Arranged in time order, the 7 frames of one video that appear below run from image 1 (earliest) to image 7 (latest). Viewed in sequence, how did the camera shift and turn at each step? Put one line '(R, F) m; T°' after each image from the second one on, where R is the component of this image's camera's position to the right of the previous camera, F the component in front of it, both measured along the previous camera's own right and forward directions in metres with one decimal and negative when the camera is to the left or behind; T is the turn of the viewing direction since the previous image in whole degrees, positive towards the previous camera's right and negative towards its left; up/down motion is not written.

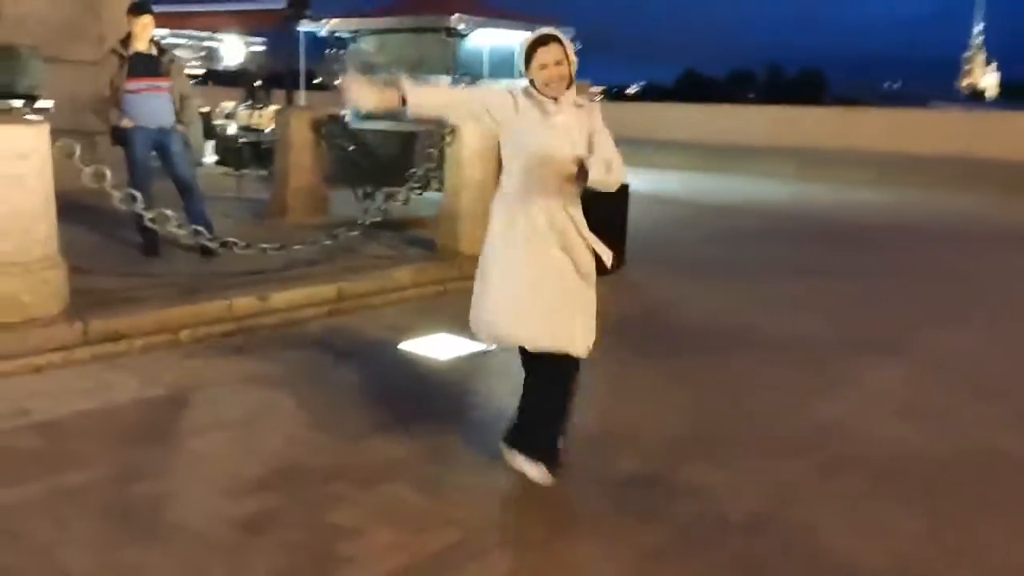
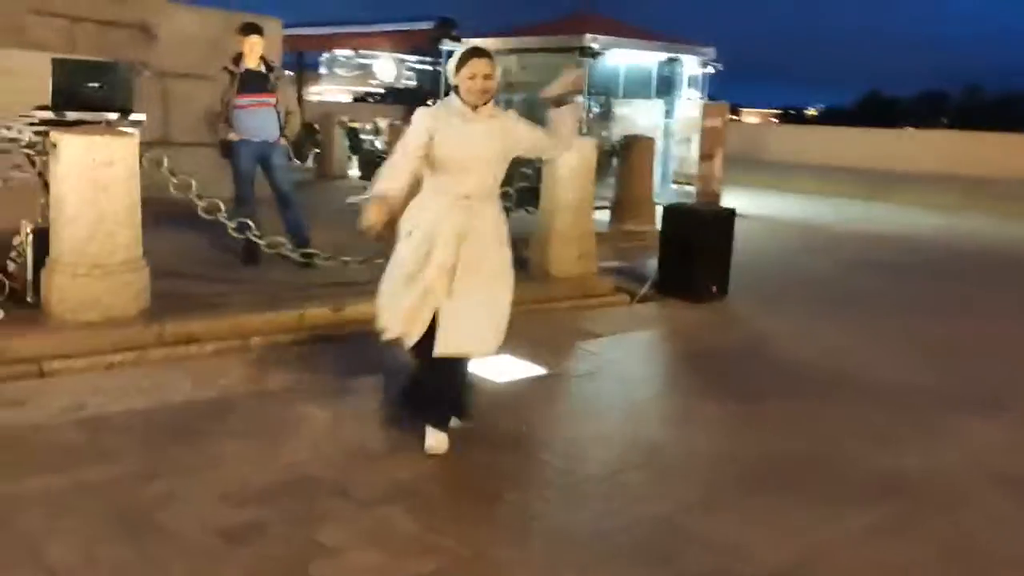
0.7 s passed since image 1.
(+0.6, +0.2) m; -10°
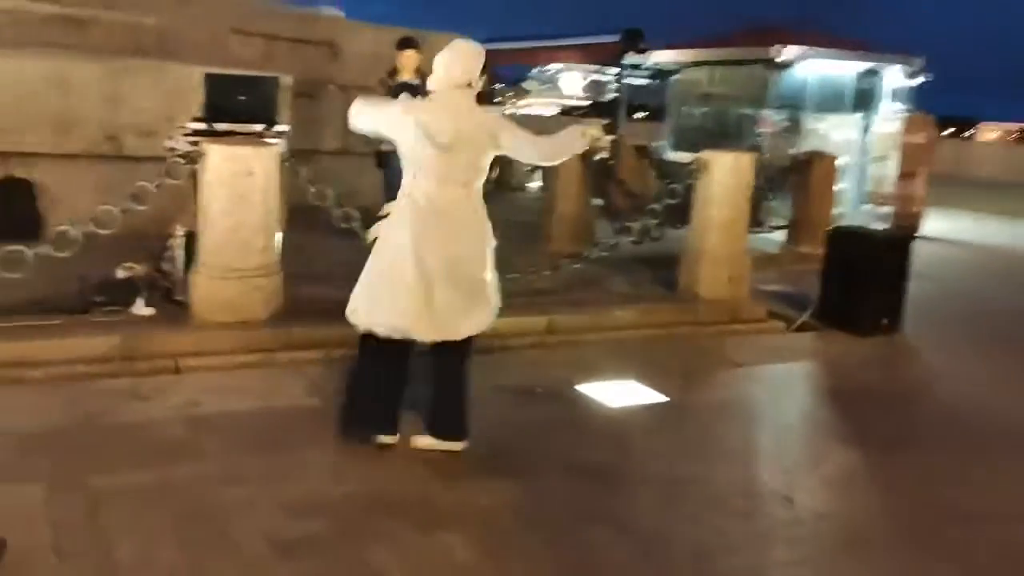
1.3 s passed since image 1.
(+0.5, +0.3) m; -12°
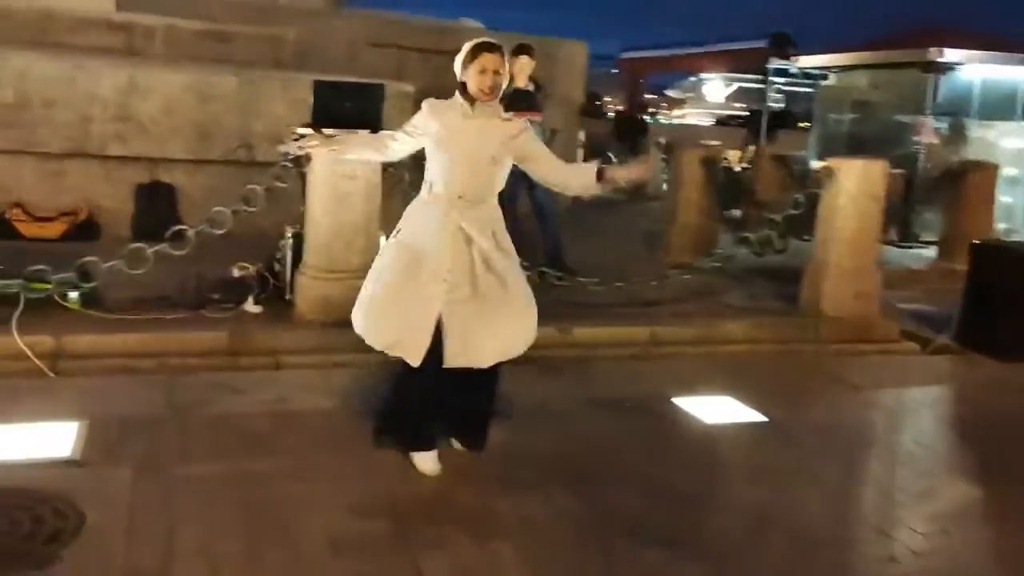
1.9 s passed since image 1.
(+0.4, +0.1) m; -10°
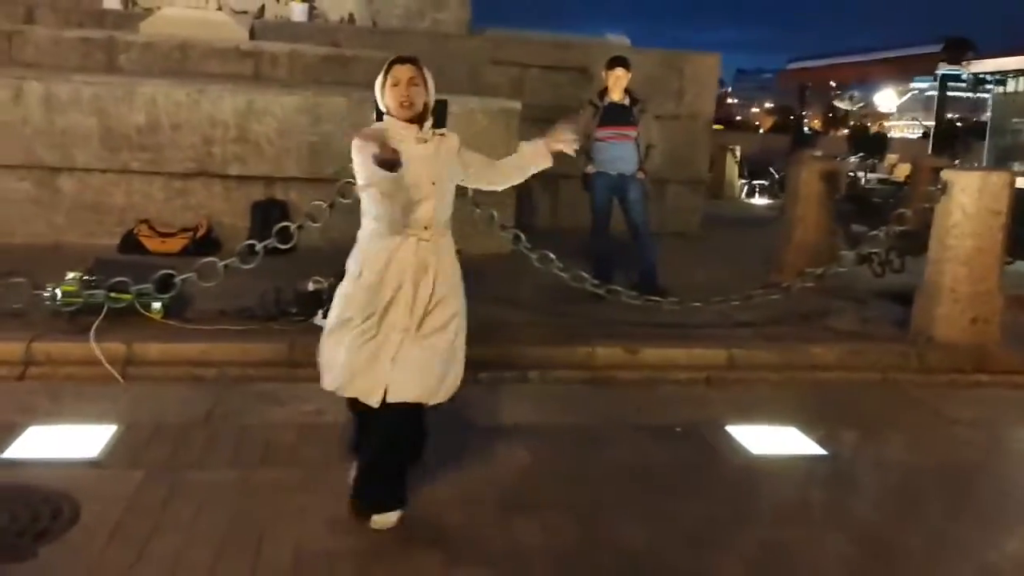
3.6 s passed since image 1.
(+0.9, +0.3) m; -11°
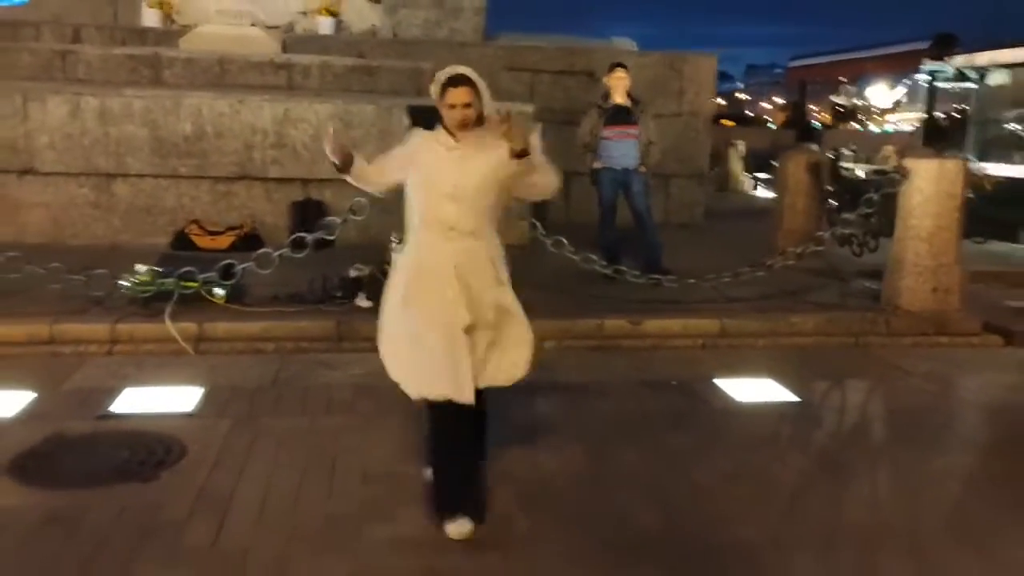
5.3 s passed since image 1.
(0.0, -1.0) m; -1°
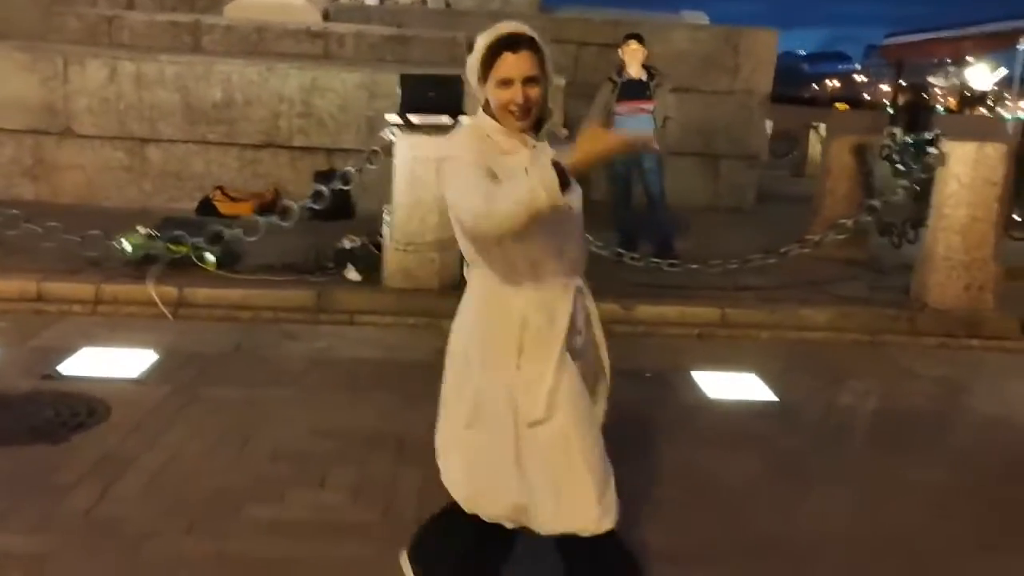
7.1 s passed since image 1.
(+0.8, +0.4) m; -6°
